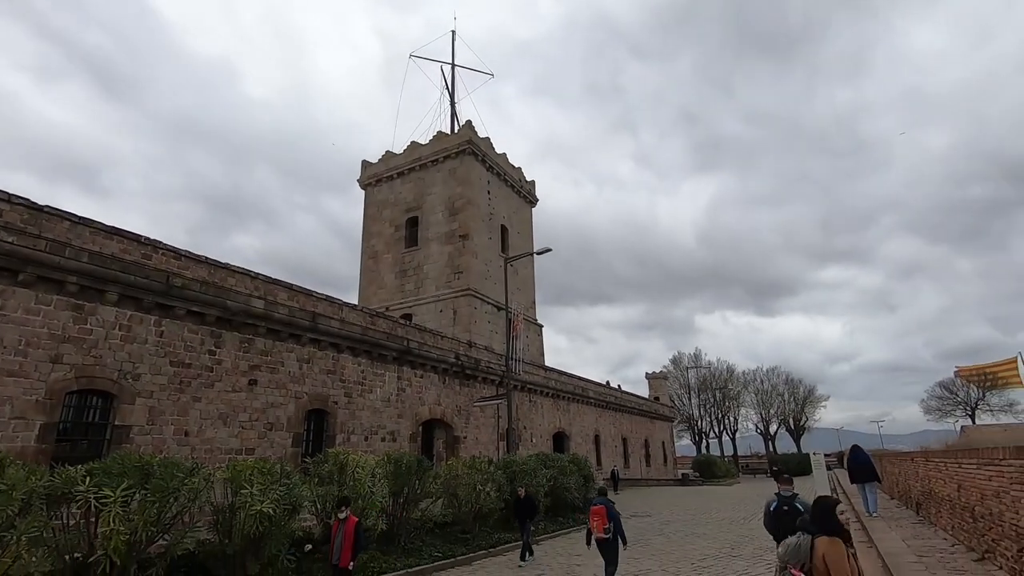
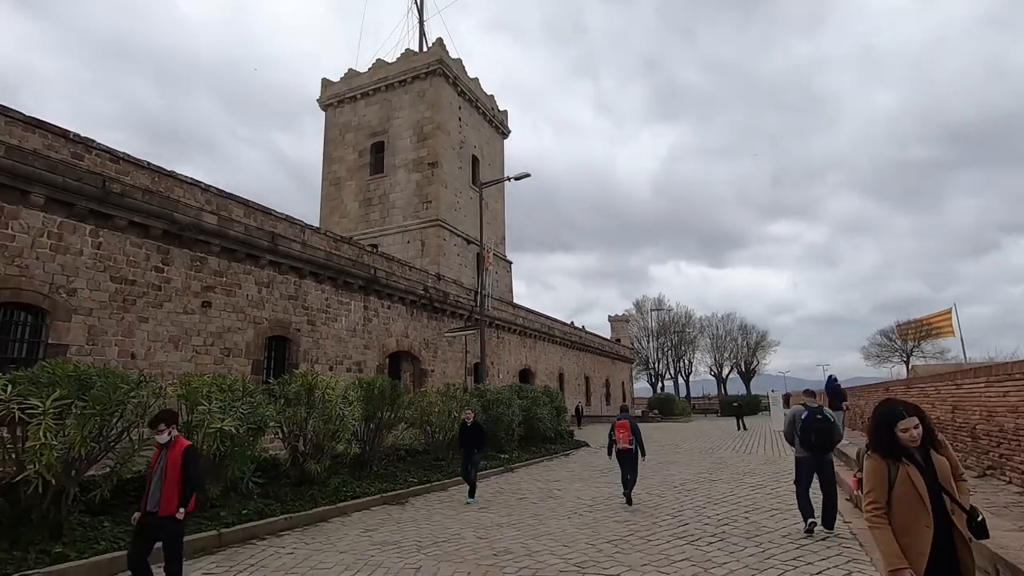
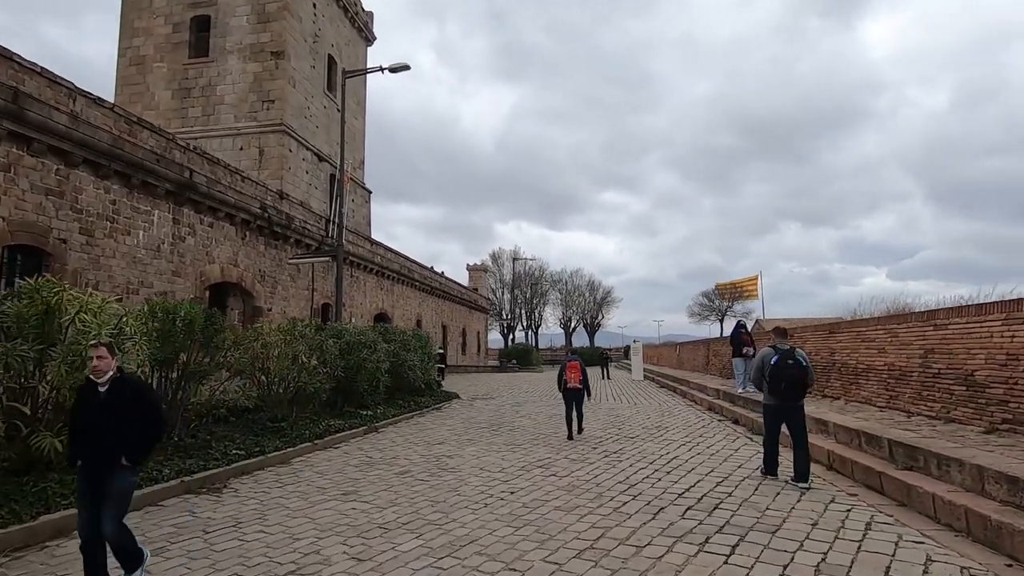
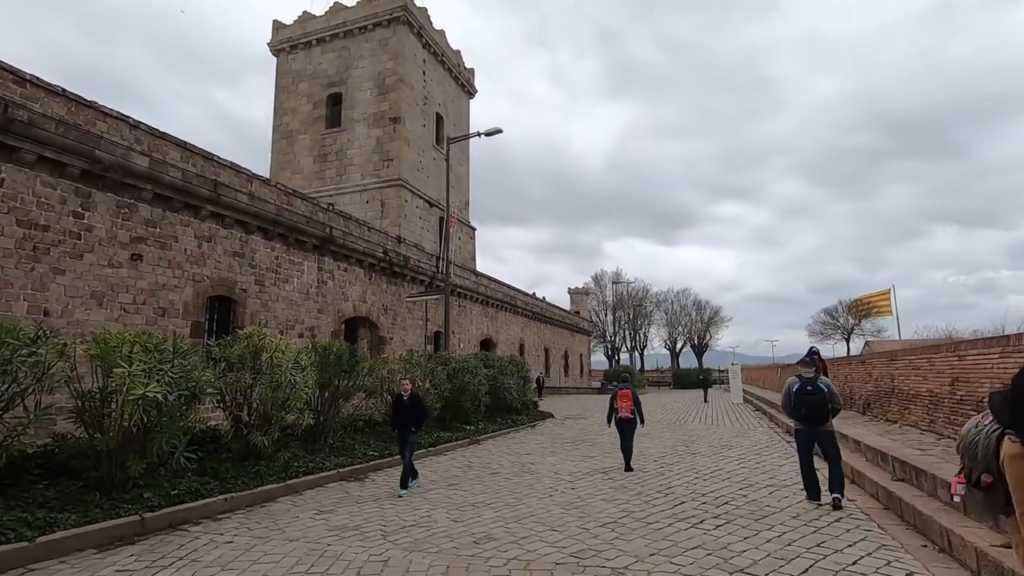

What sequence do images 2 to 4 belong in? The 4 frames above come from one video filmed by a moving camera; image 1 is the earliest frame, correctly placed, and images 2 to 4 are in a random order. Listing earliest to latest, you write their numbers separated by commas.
2, 4, 3
